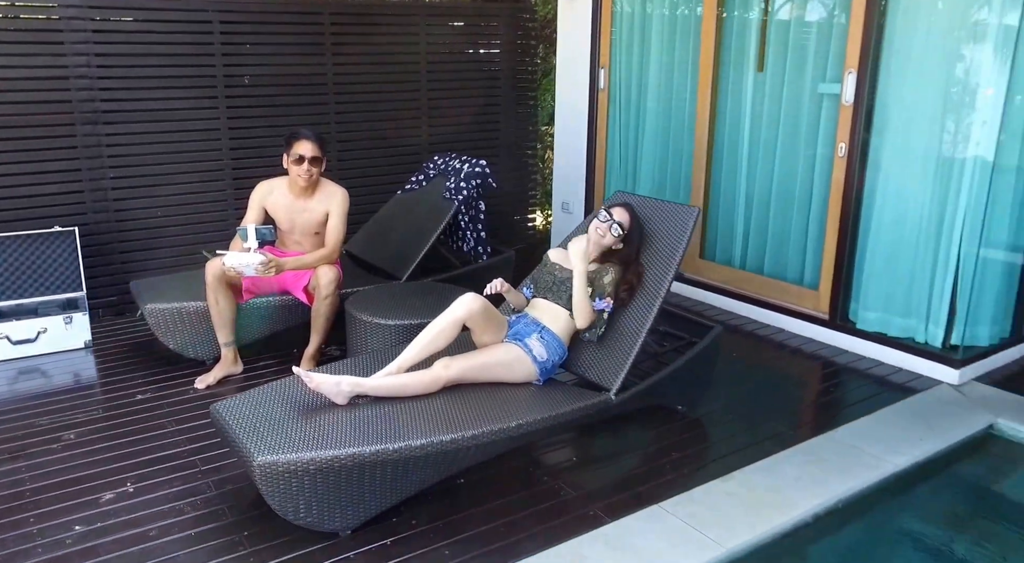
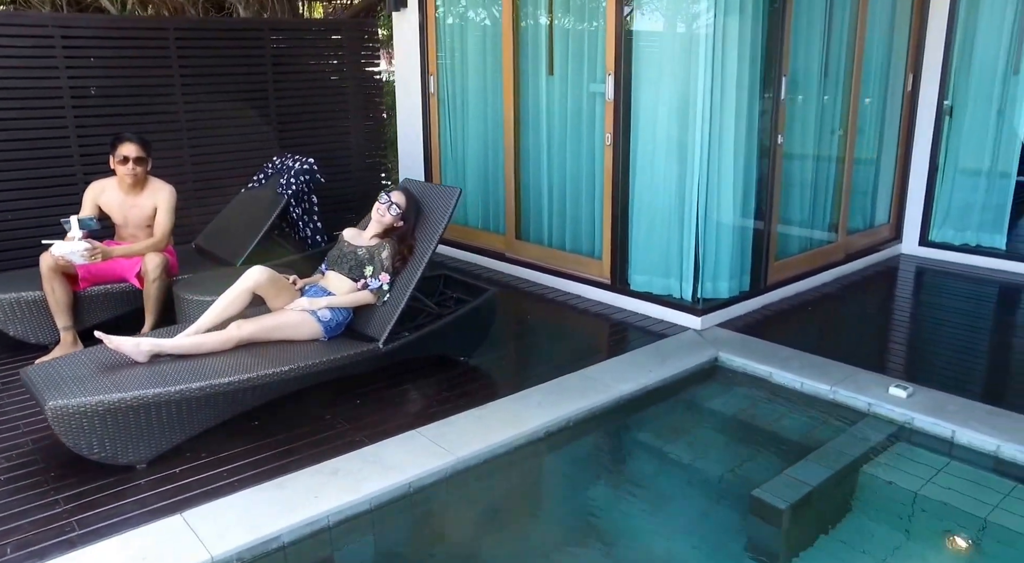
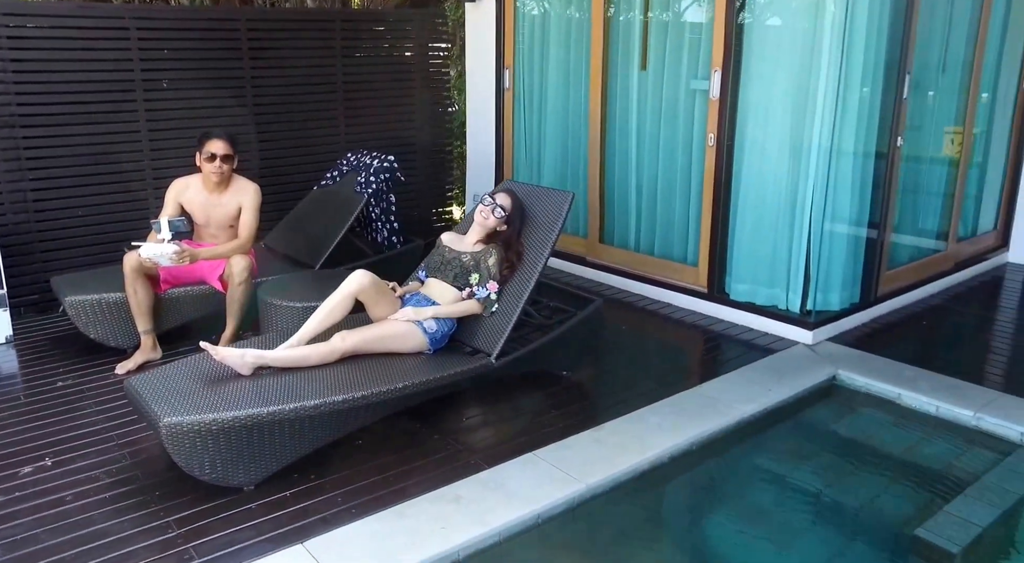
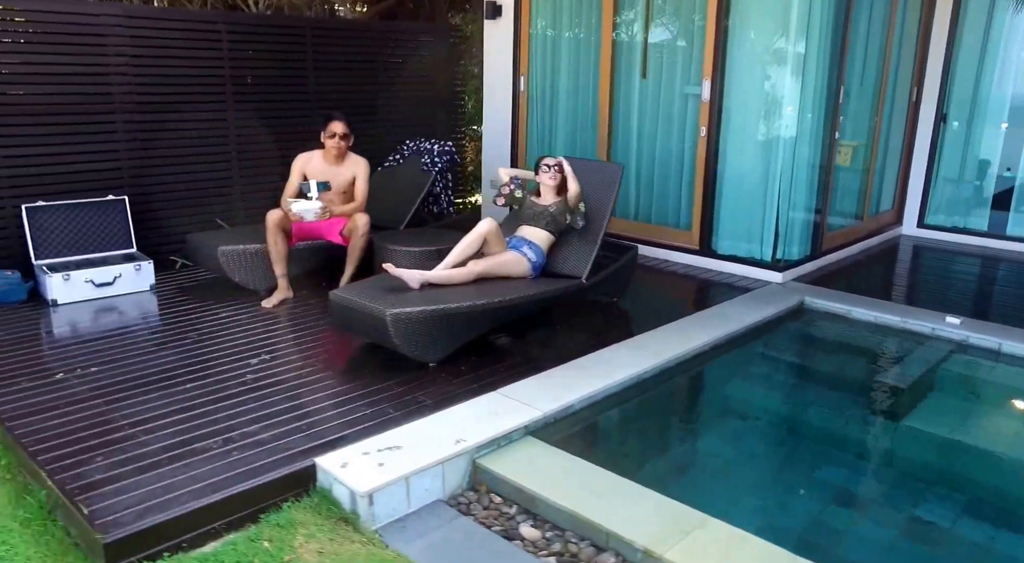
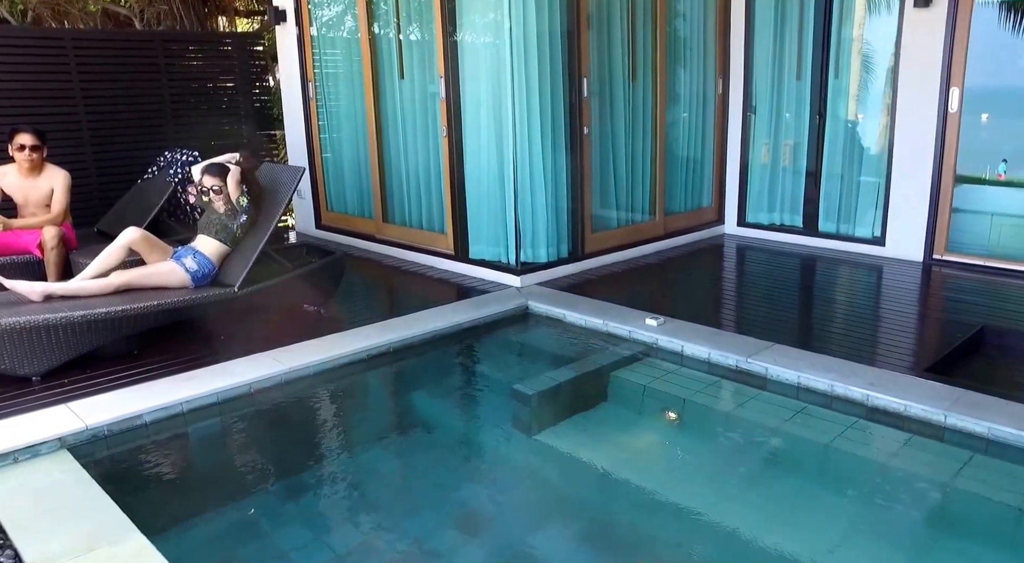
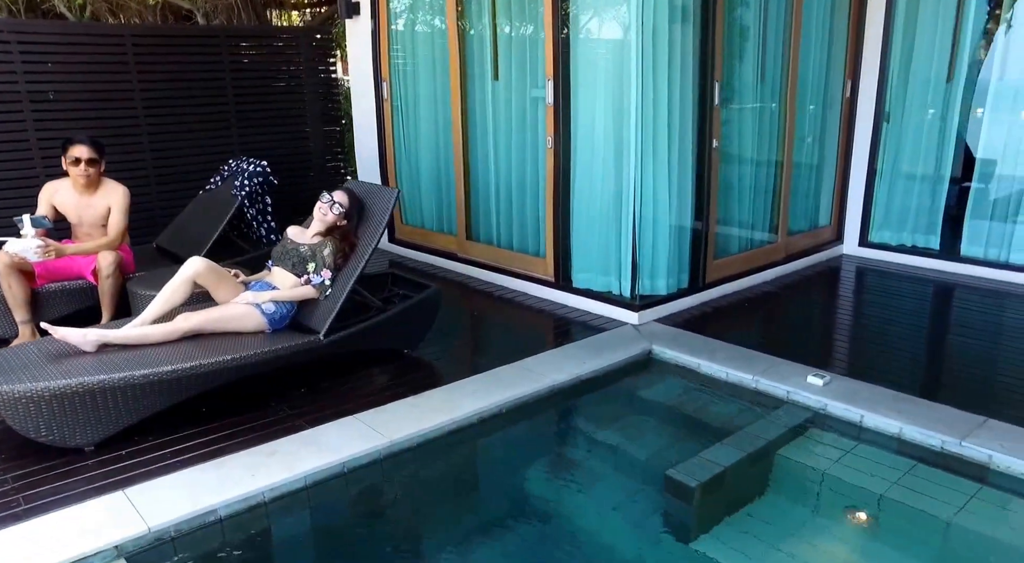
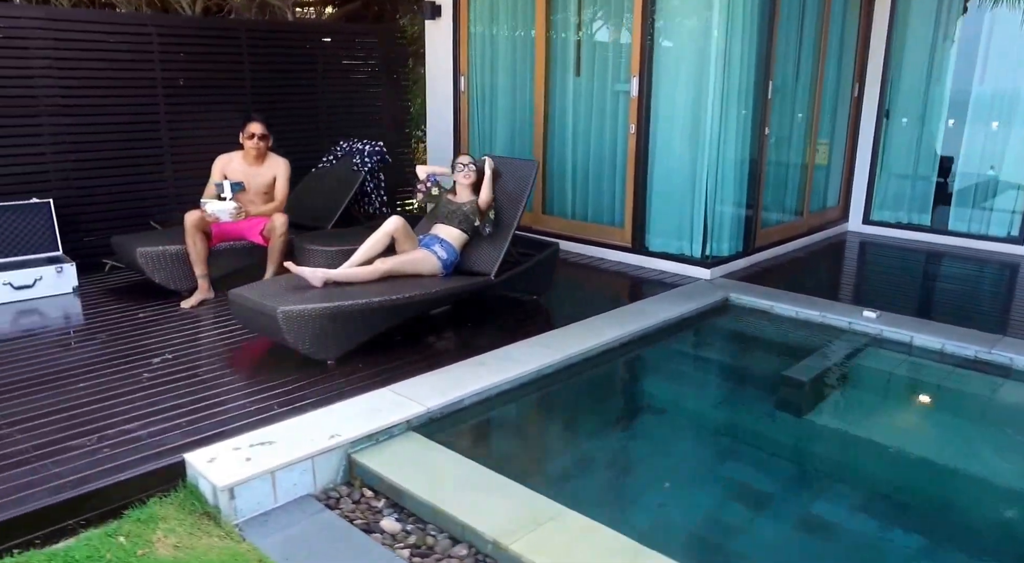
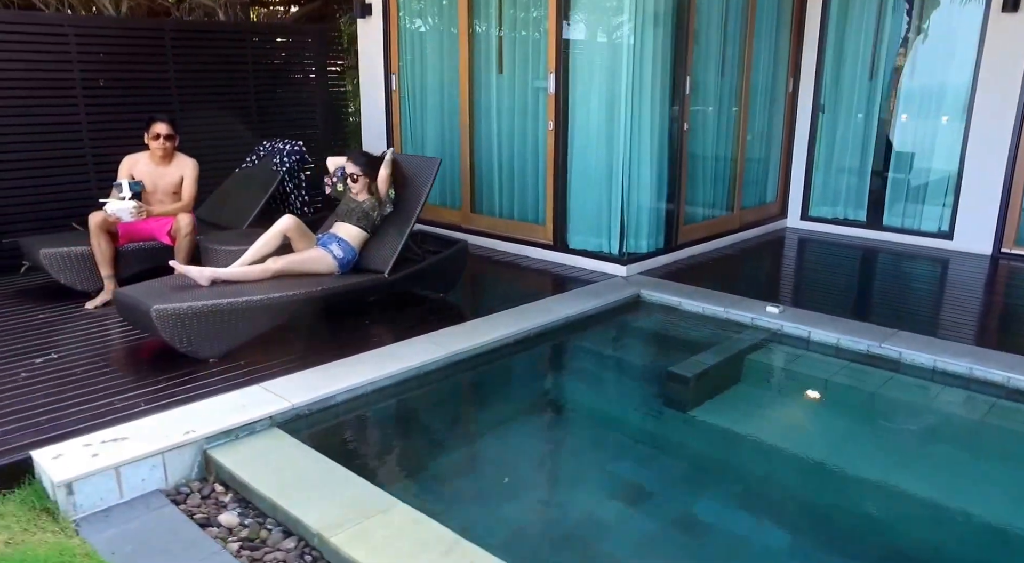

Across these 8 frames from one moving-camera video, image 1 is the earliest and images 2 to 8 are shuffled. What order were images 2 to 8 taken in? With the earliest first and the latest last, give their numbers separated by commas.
3, 2, 6, 5, 8, 7, 4
